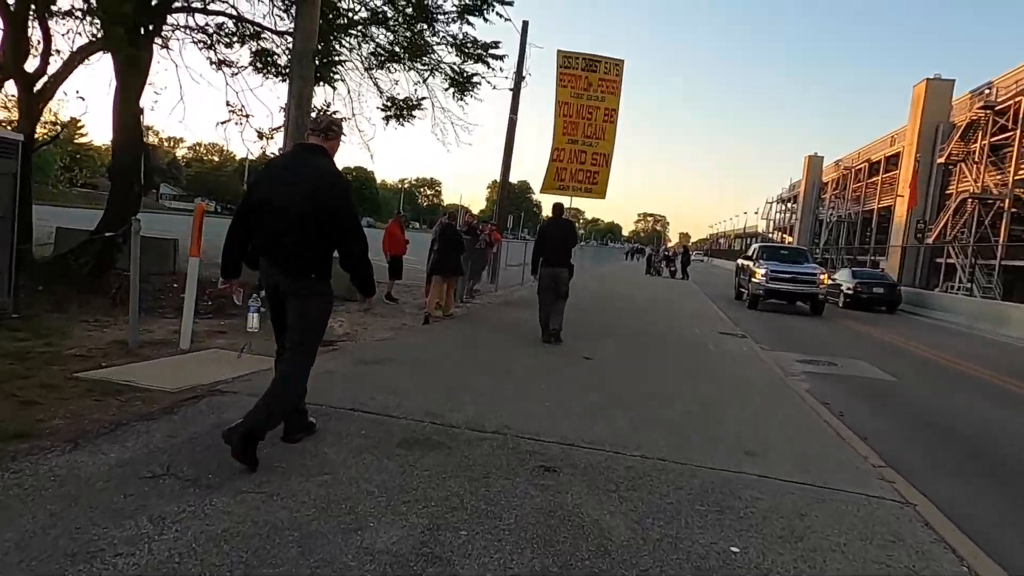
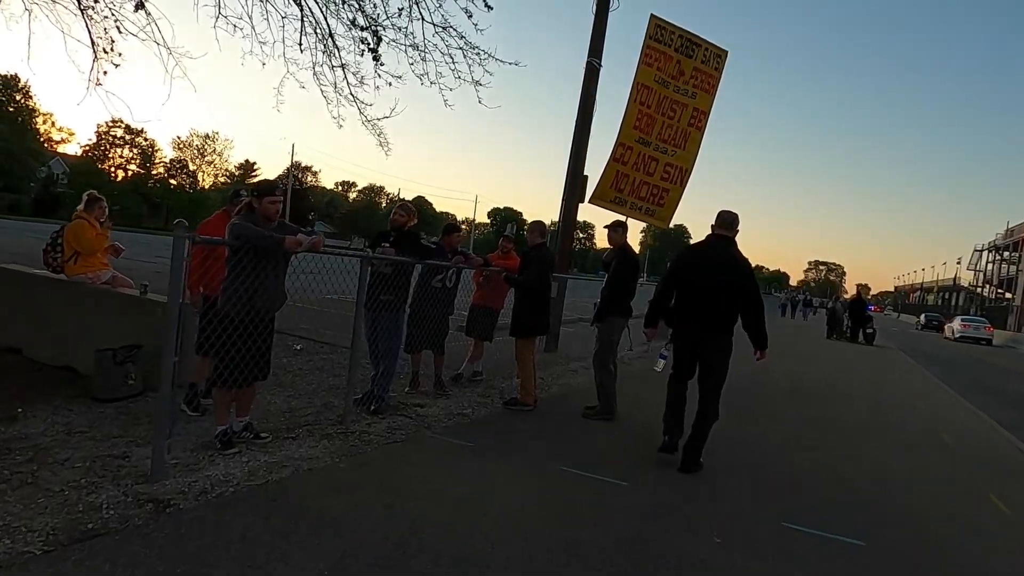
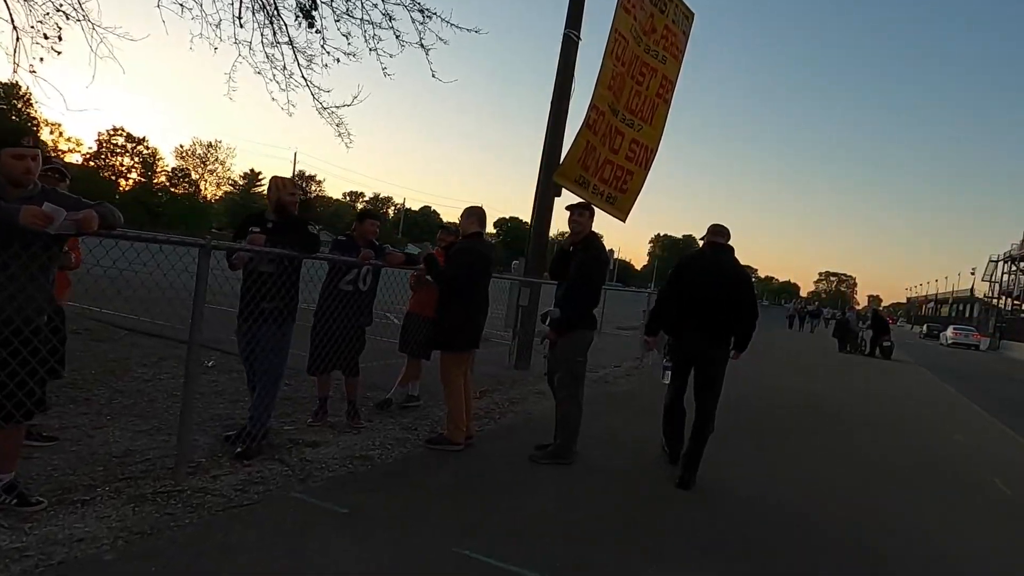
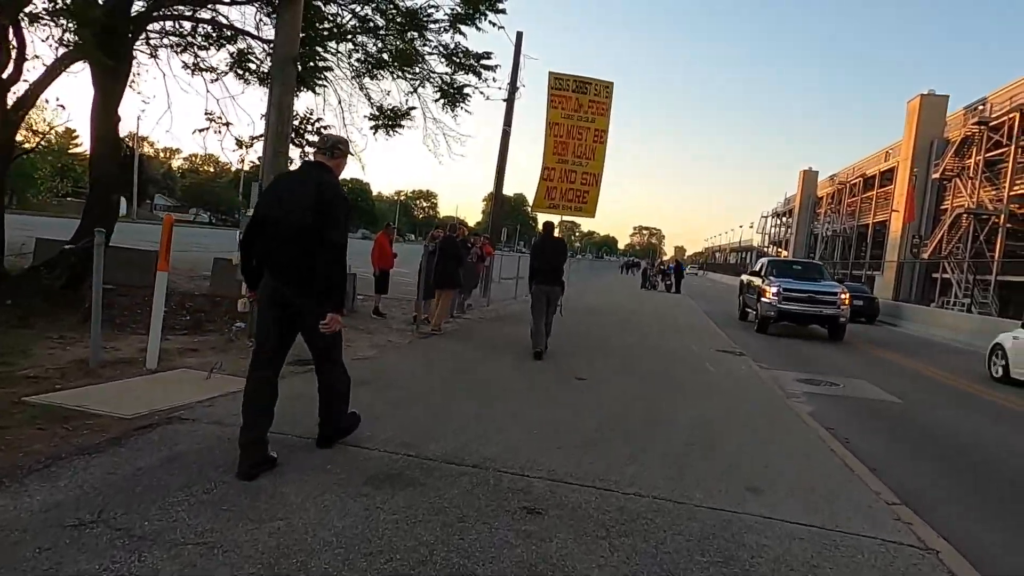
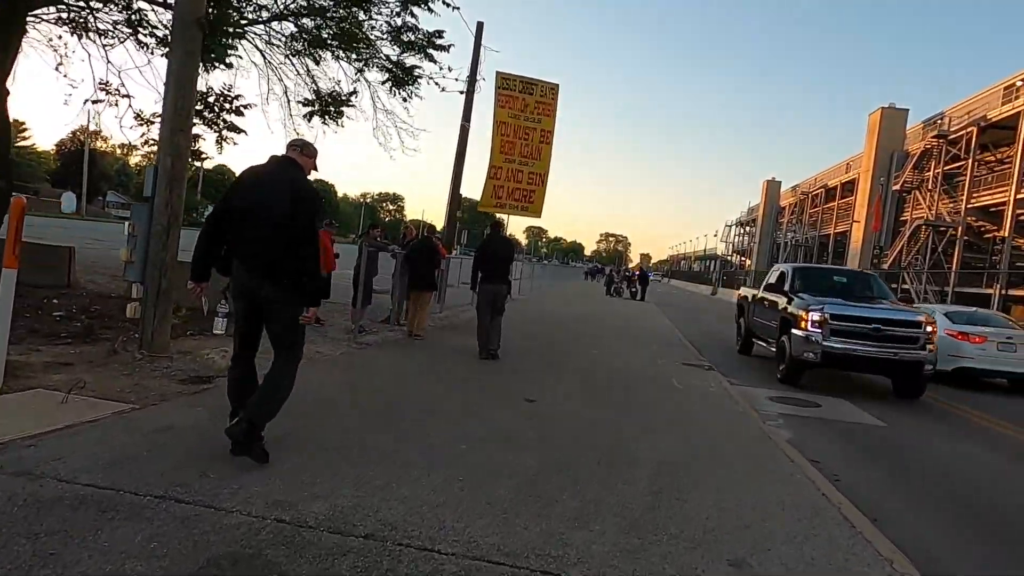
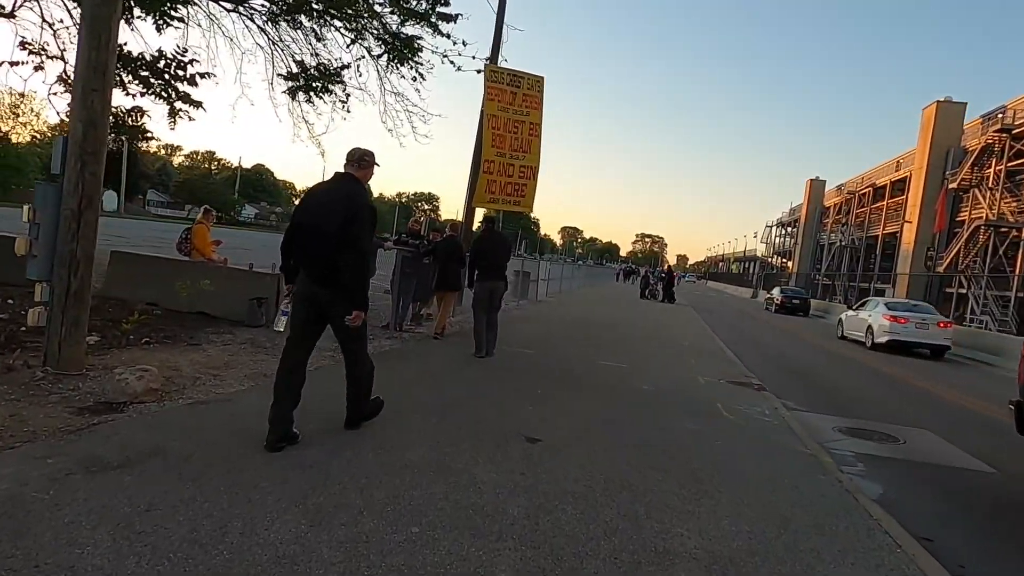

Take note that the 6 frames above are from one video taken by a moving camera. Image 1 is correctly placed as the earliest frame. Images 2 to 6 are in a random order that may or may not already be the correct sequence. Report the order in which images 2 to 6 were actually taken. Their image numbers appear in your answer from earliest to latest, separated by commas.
4, 5, 6, 2, 3
